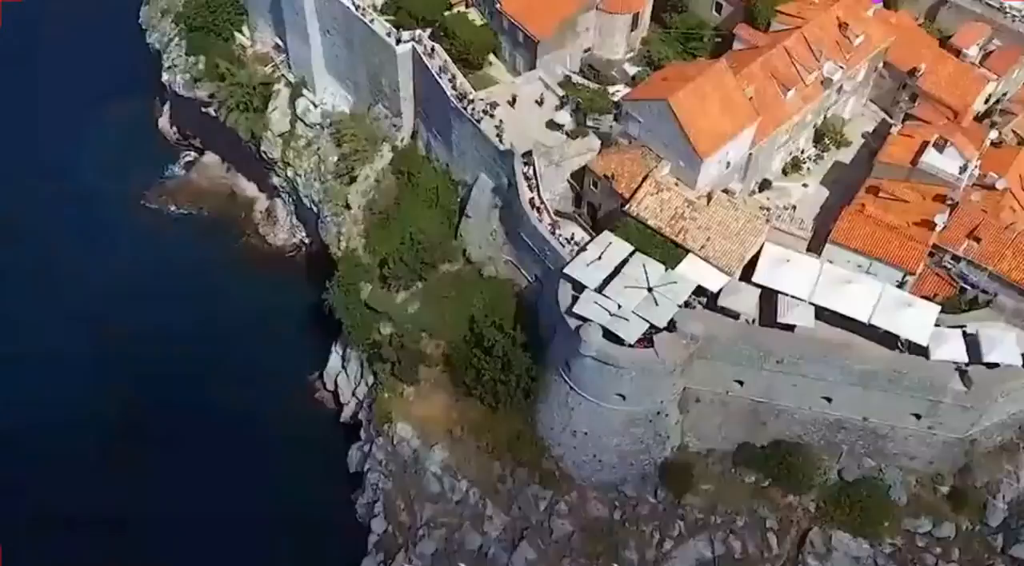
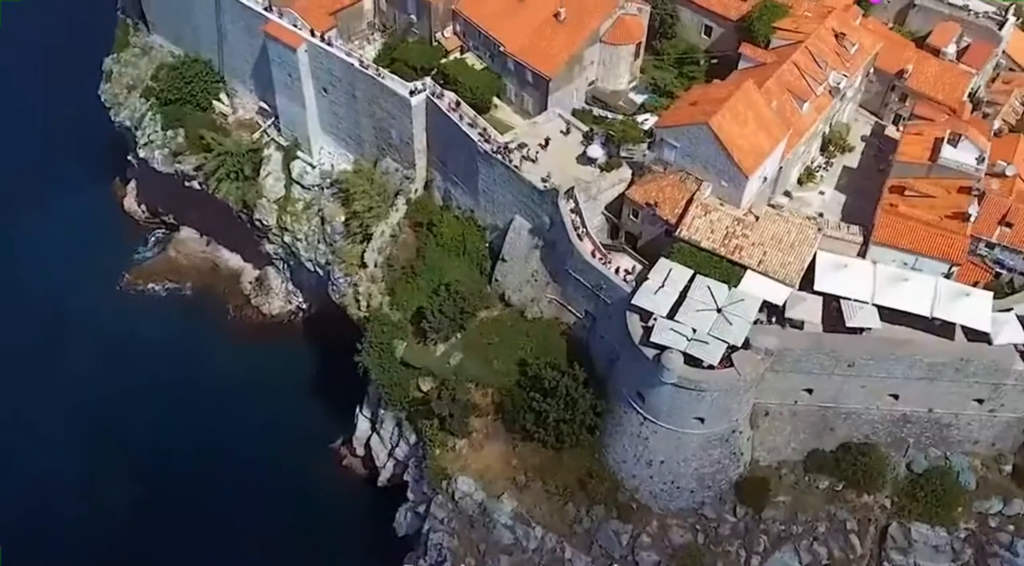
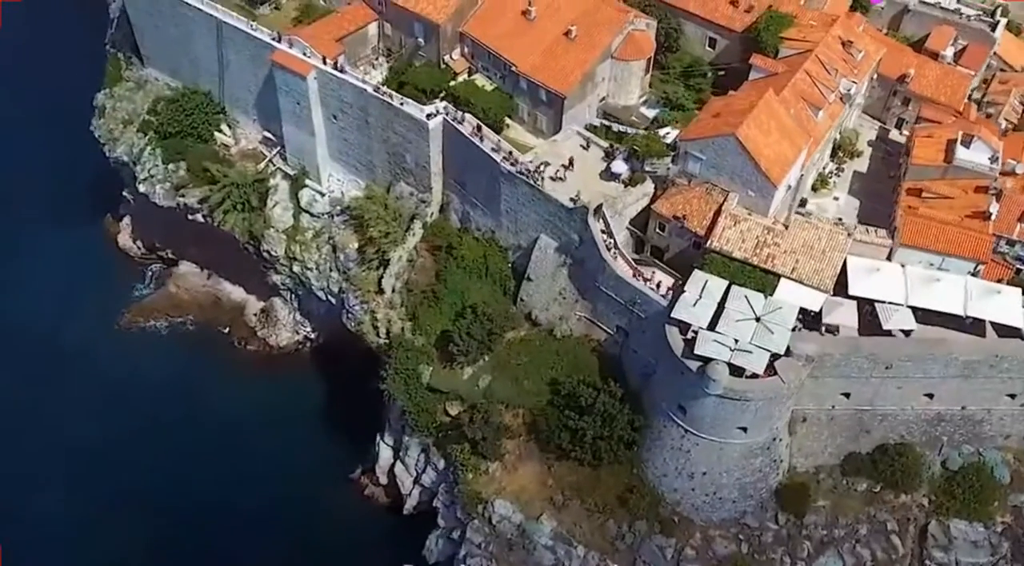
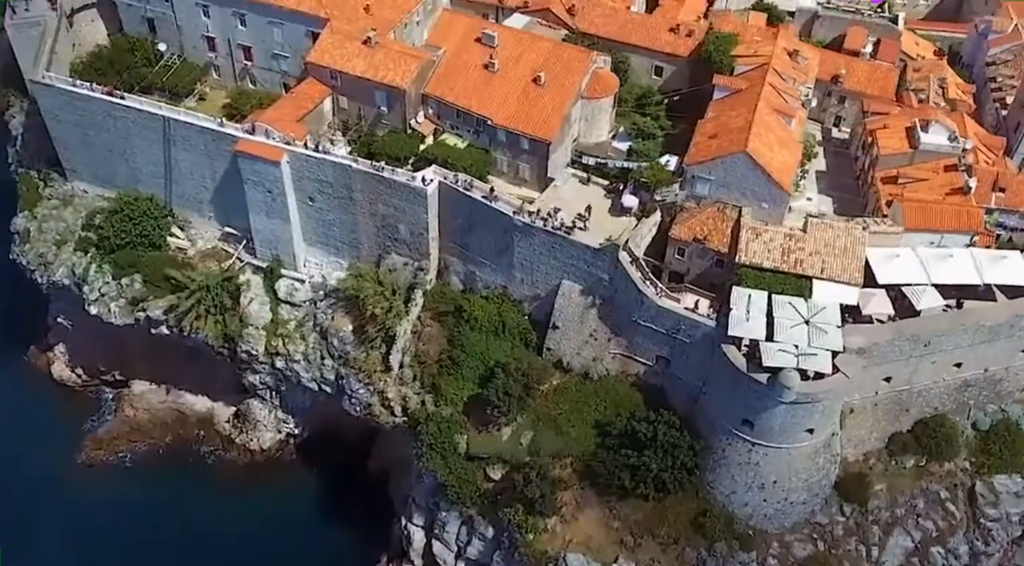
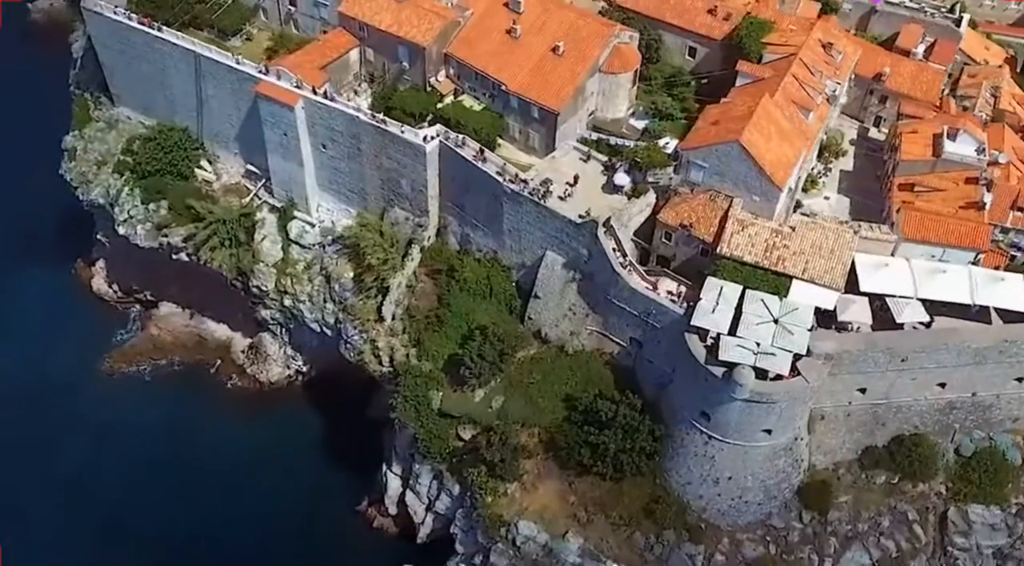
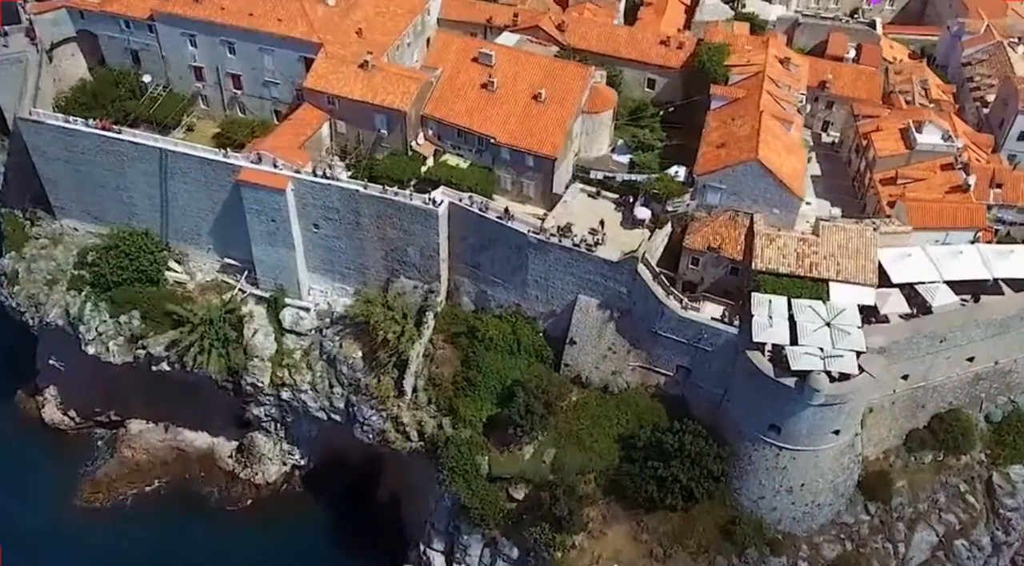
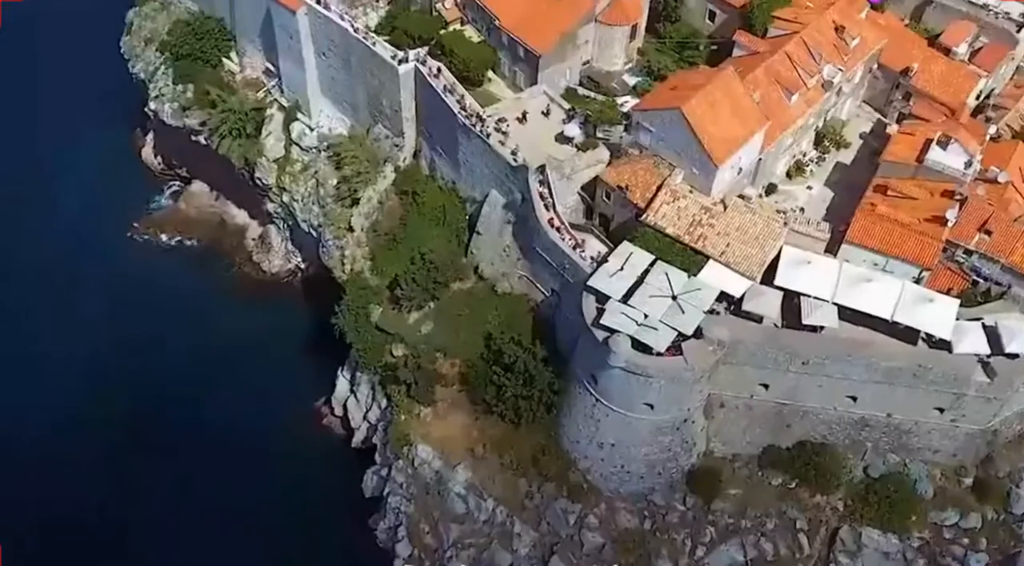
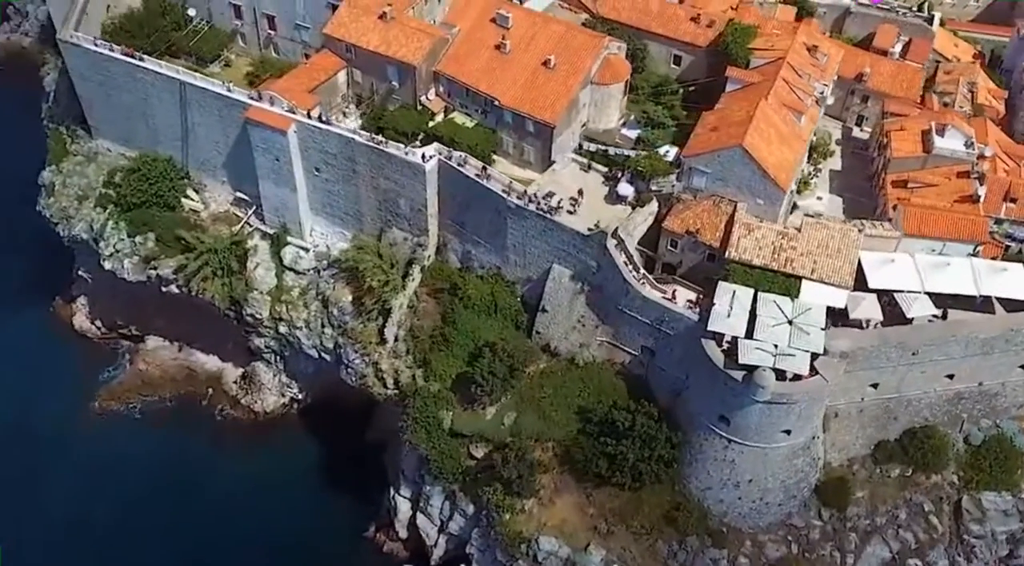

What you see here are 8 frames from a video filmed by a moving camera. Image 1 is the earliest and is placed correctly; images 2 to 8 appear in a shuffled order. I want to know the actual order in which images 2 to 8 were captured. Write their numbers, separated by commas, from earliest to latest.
7, 2, 3, 5, 8, 4, 6
